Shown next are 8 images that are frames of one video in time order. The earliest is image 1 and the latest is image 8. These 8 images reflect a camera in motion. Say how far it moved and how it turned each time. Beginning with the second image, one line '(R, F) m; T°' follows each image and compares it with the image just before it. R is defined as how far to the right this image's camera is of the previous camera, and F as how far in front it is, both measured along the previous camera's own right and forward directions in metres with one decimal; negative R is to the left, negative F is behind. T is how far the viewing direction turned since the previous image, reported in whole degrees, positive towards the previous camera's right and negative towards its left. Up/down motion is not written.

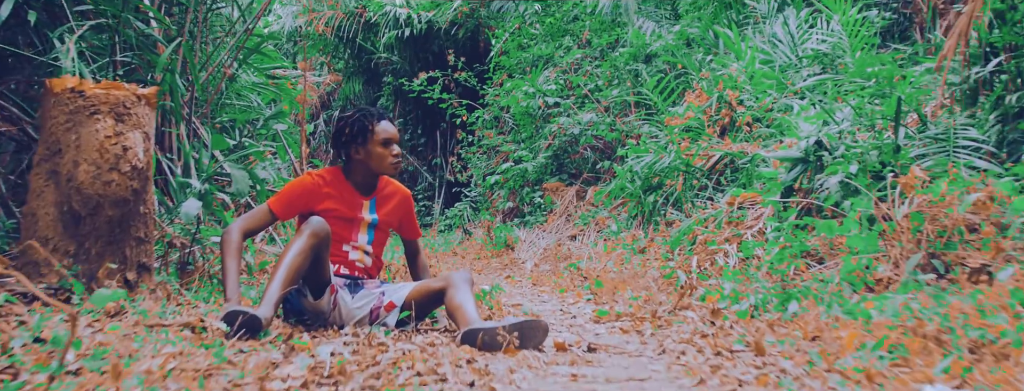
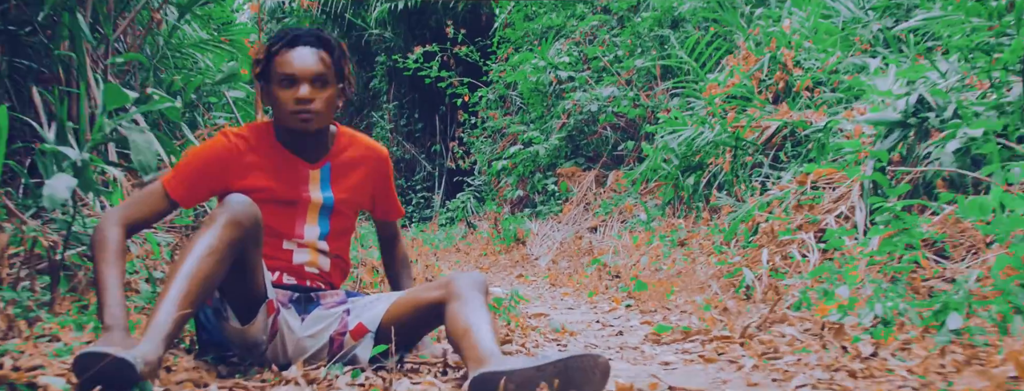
(+0.1, +1.2) m; -1°
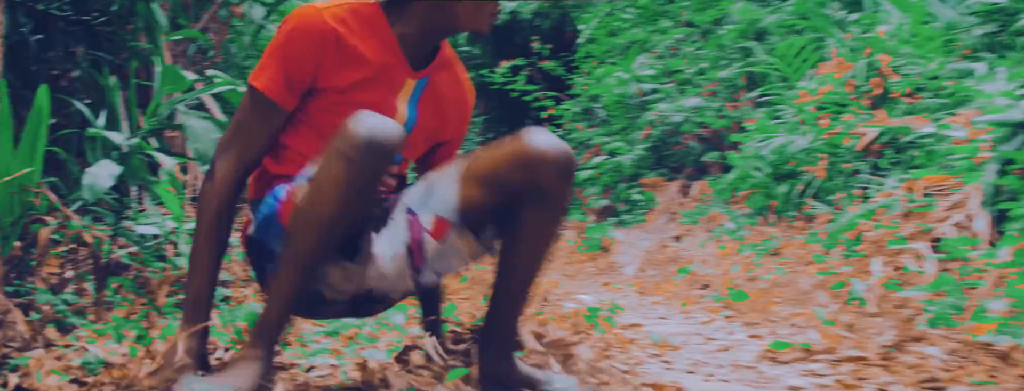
(-0.2, 0.0) m; -4°
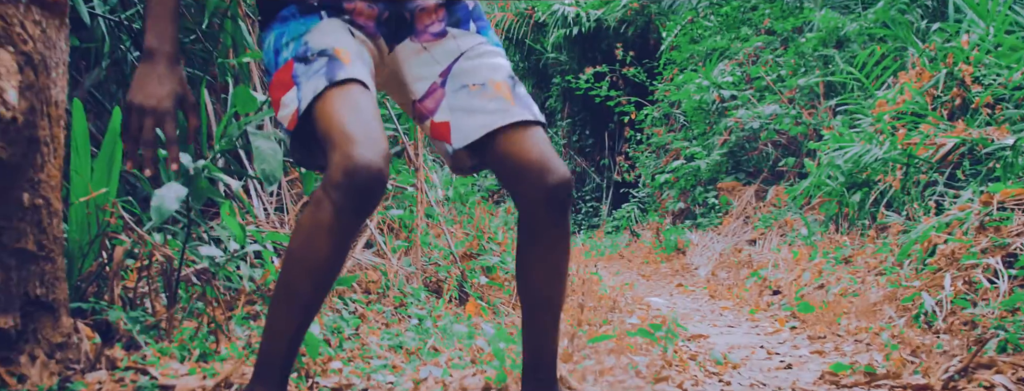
(0.0, -0.2) m; -6°
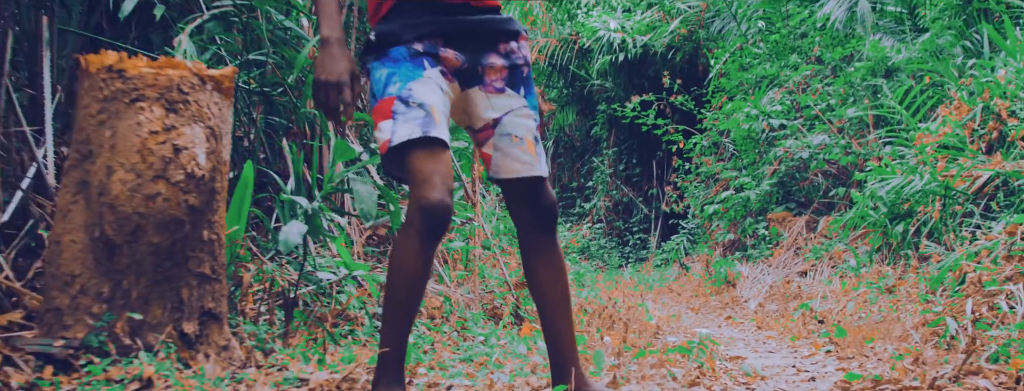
(0.0, -0.3) m; -4°
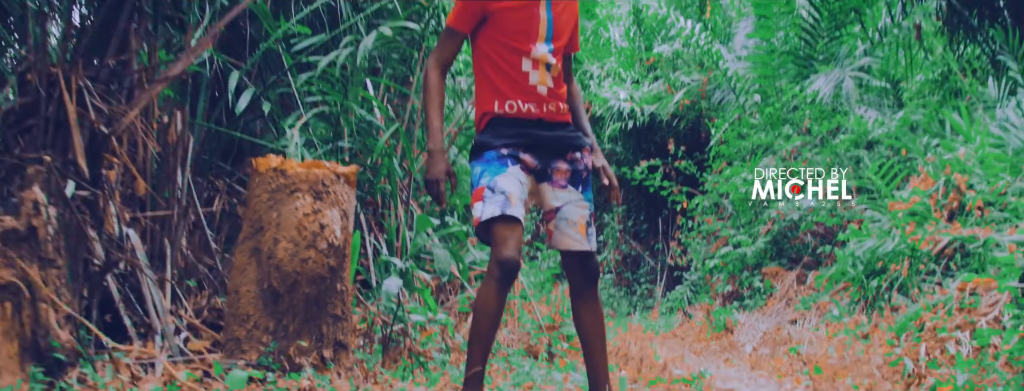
(-0.1, -0.7) m; 0°
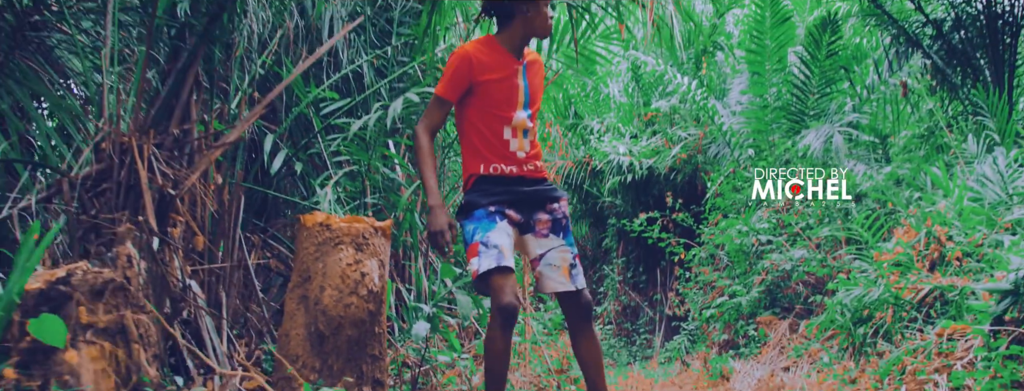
(-0.1, -0.3) m; 0°
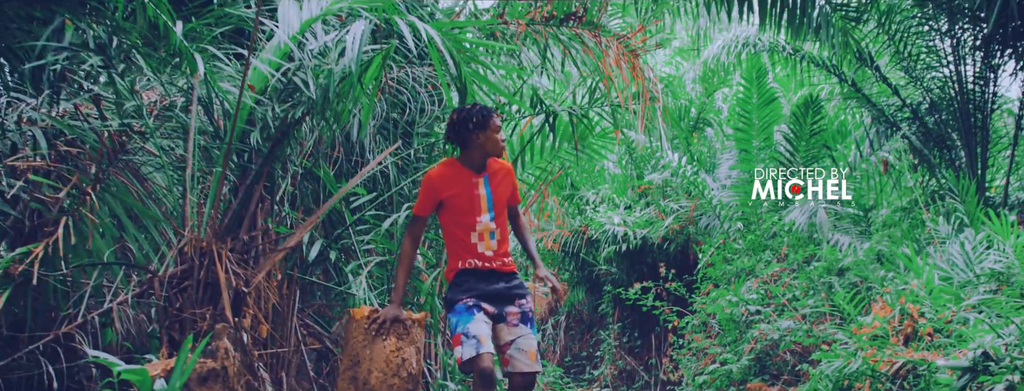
(-0.1, -0.5) m; 0°
